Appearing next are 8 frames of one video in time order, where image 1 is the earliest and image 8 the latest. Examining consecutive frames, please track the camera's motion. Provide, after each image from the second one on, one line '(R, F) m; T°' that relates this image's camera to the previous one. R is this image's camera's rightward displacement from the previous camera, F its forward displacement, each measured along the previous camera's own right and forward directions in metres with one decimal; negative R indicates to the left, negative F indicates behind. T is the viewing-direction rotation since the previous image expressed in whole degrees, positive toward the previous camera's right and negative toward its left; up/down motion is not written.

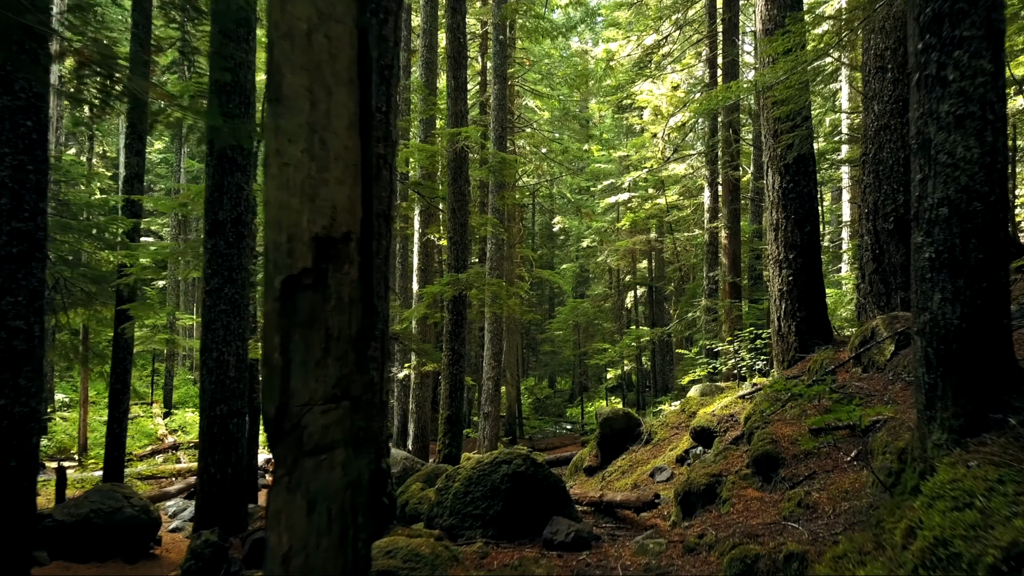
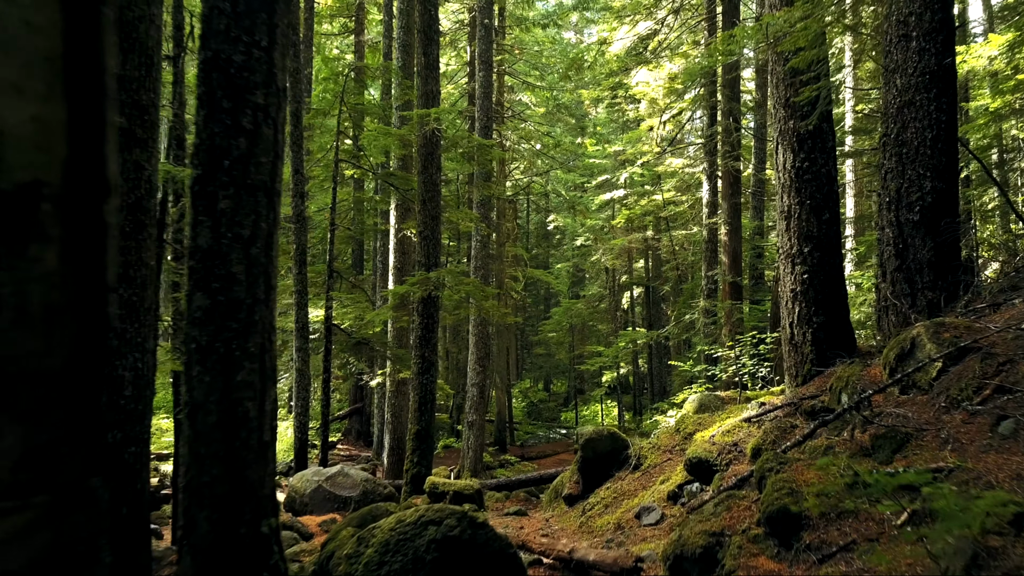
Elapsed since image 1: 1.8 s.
(+0.4, +1.0) m; 0°
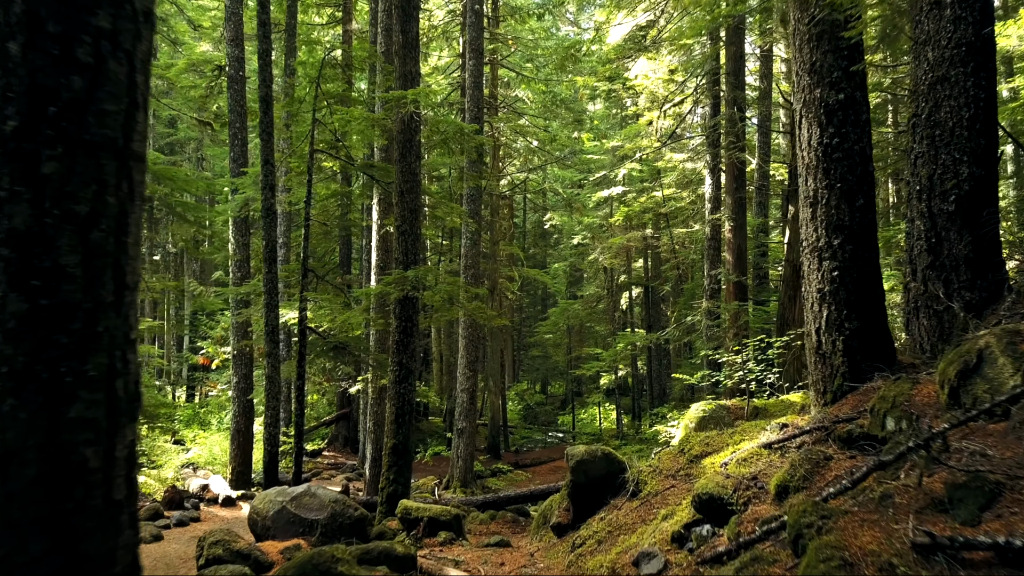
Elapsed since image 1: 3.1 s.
(+0.2, +0.8) m; 0°
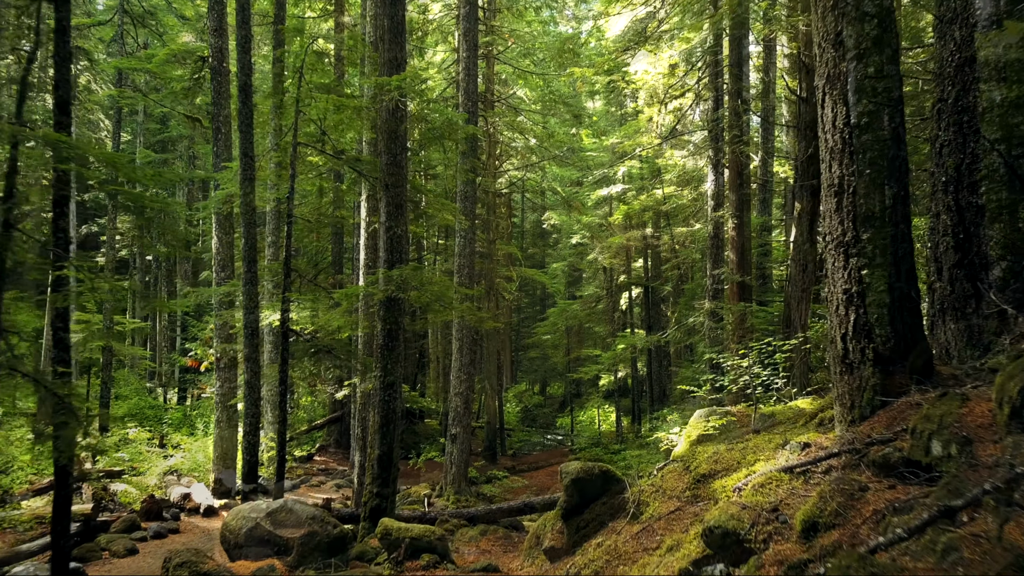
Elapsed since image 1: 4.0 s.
(+0.1, +0.5) m; 0°
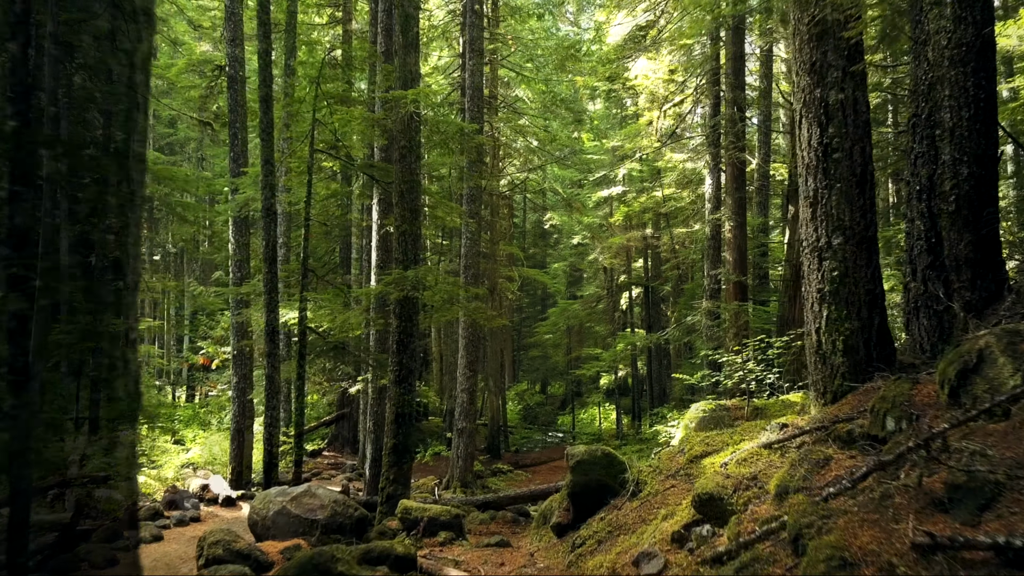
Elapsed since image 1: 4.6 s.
(-0.1, -0.5) m; 0°
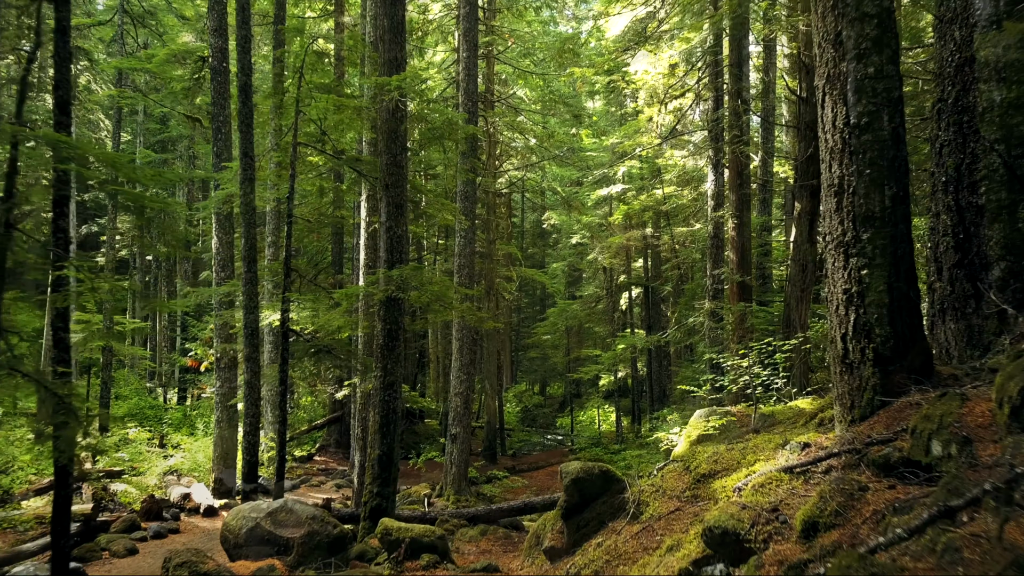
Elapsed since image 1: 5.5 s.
(+0.1, +0.5) m; 0°
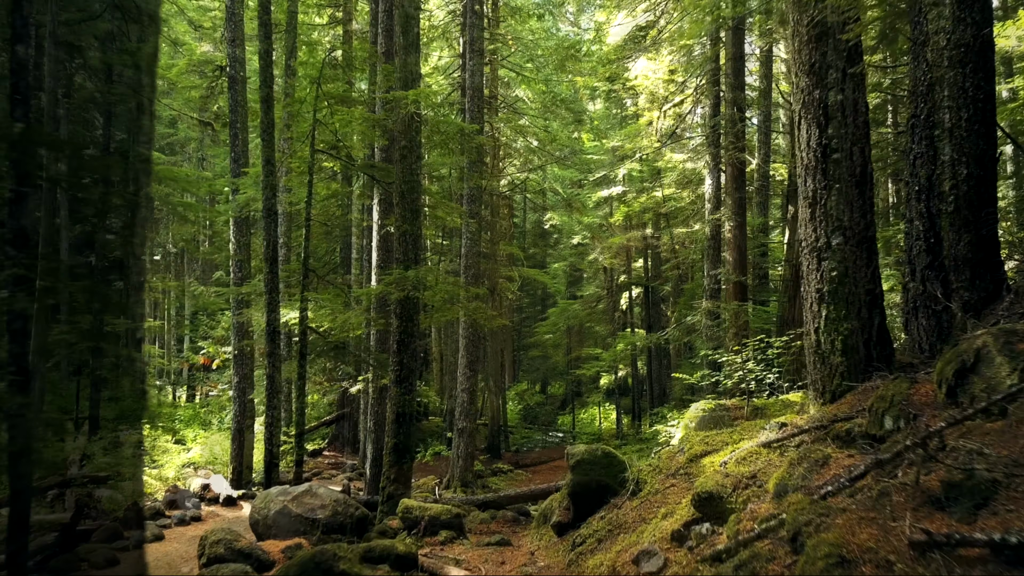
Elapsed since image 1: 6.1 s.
(-0.1, -0.5) m; 0°
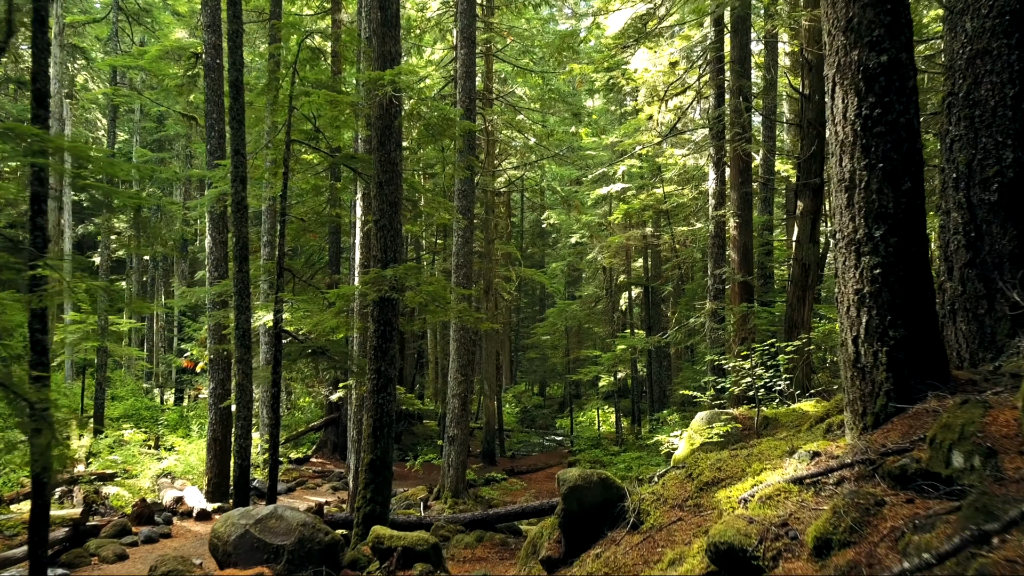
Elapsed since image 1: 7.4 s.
(+0.1, +0.7) m; 0°
